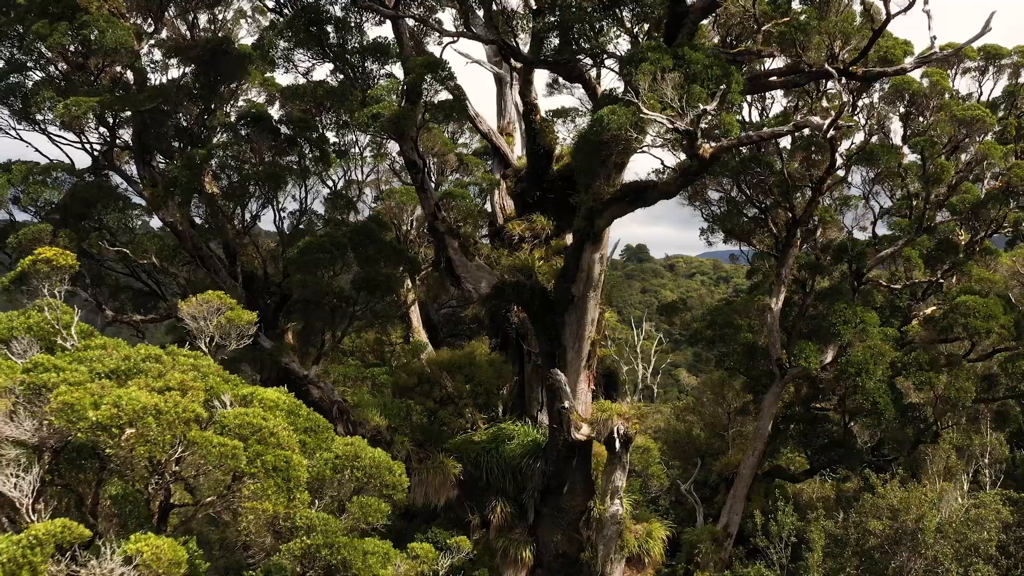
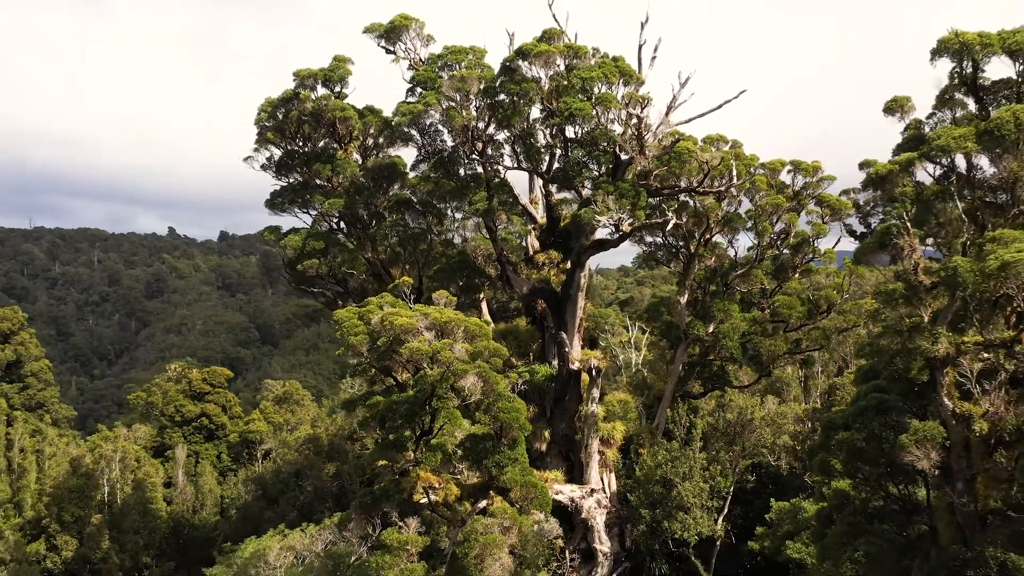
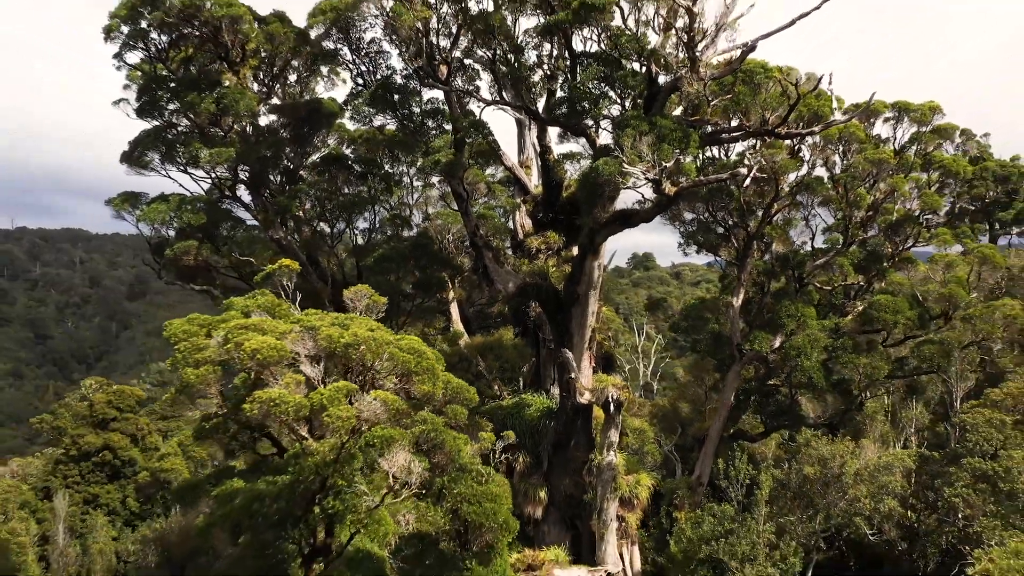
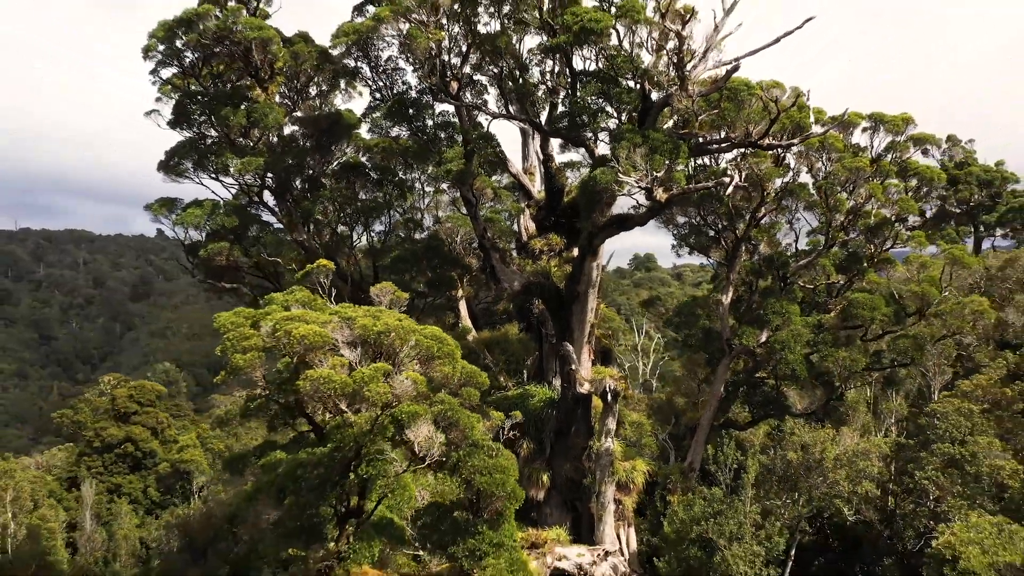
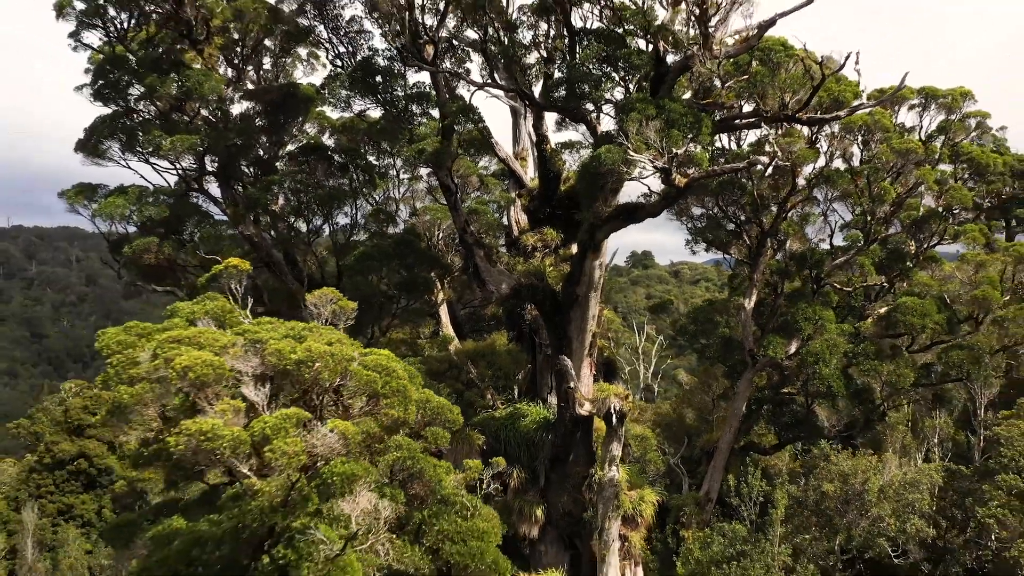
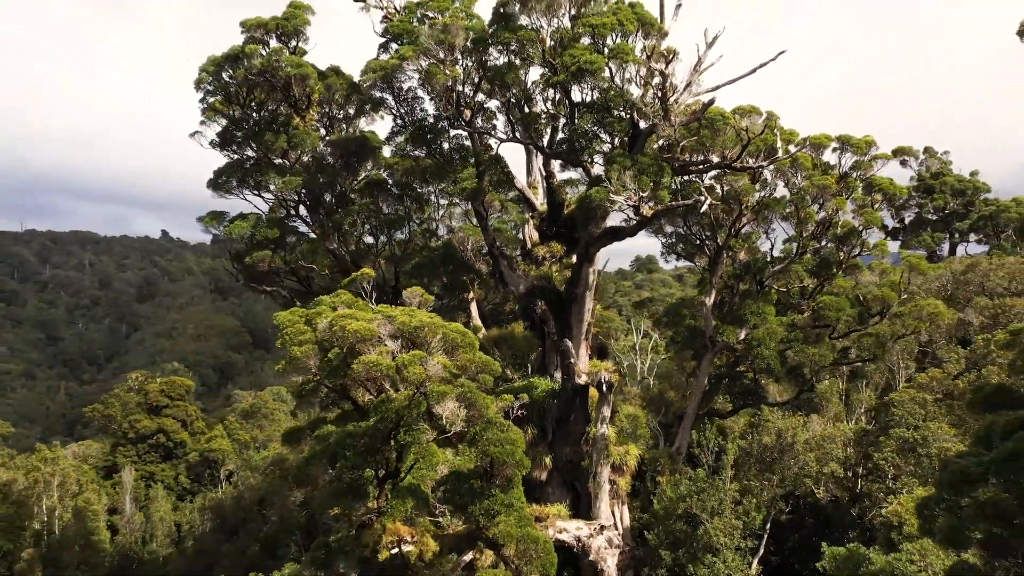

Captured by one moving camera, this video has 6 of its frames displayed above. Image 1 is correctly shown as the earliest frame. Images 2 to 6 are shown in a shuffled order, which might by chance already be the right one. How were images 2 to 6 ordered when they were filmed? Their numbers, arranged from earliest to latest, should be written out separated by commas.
5, 3, 4, 6, 2
